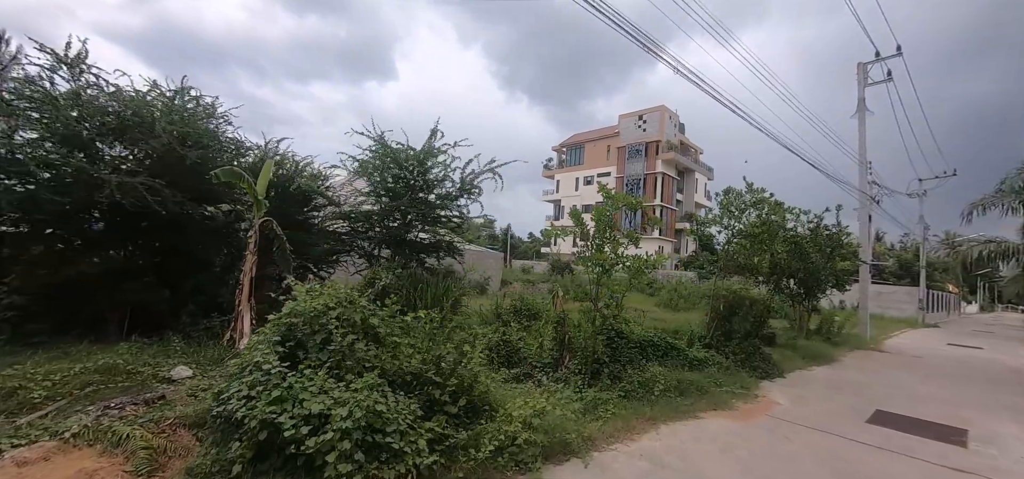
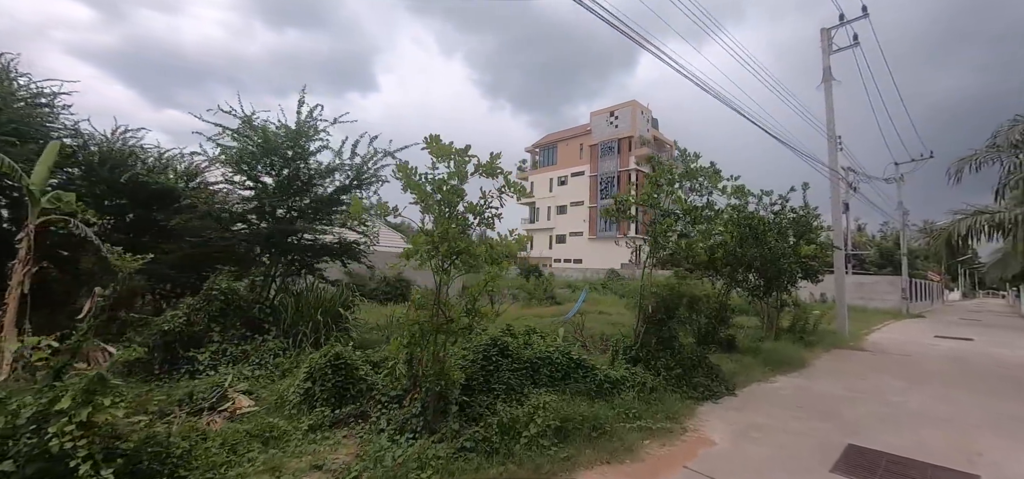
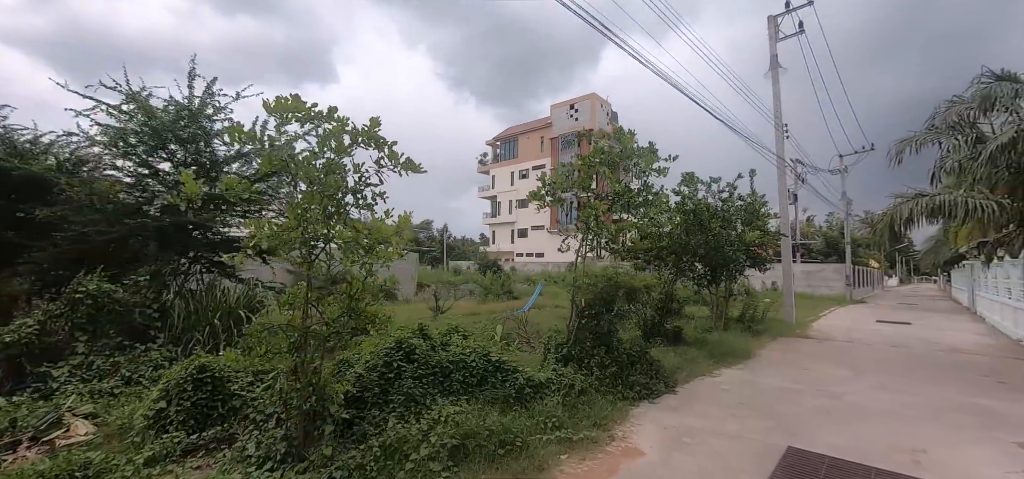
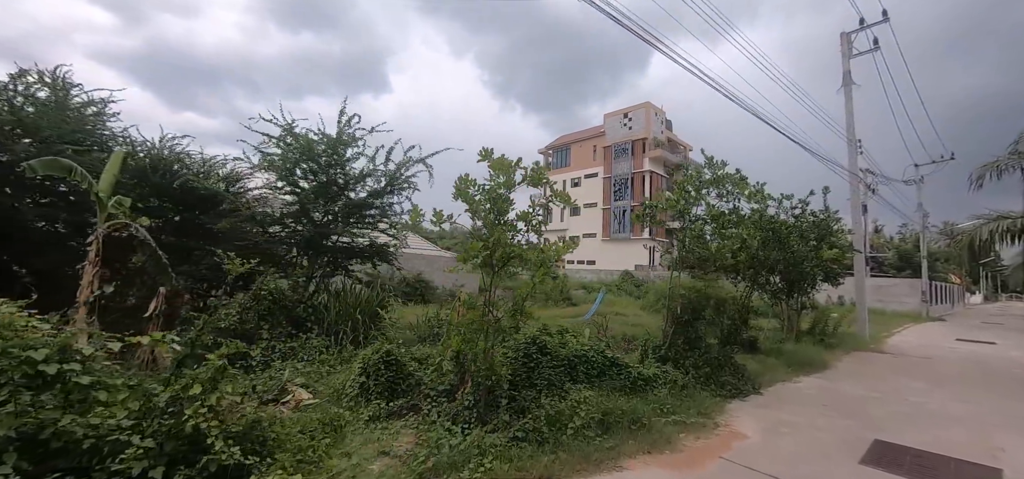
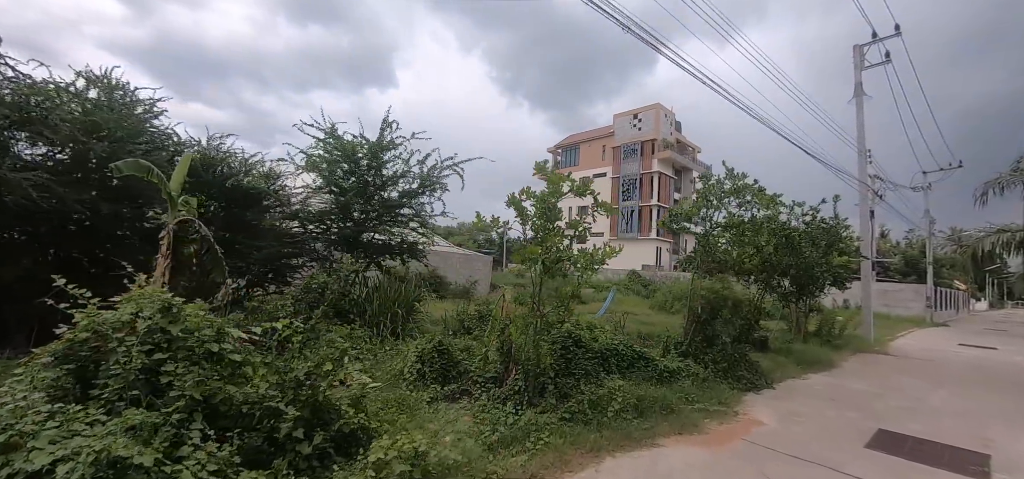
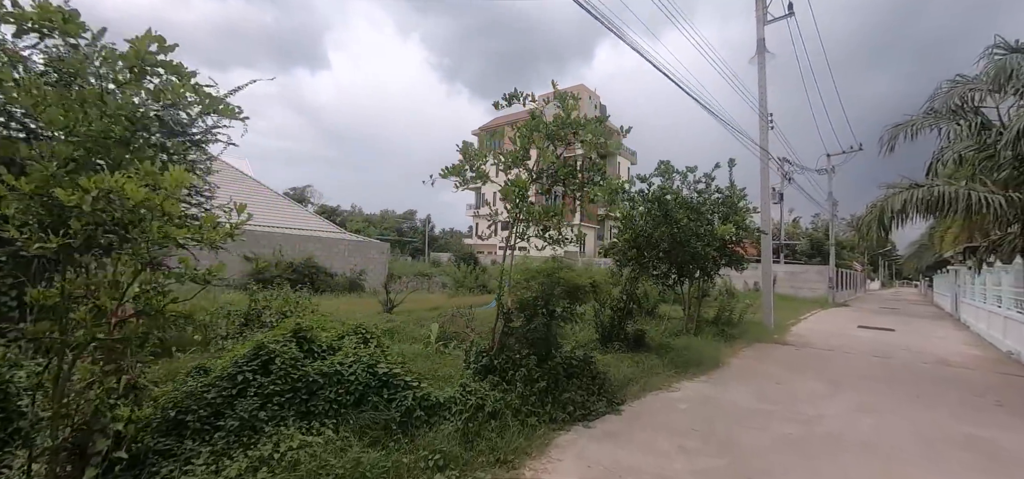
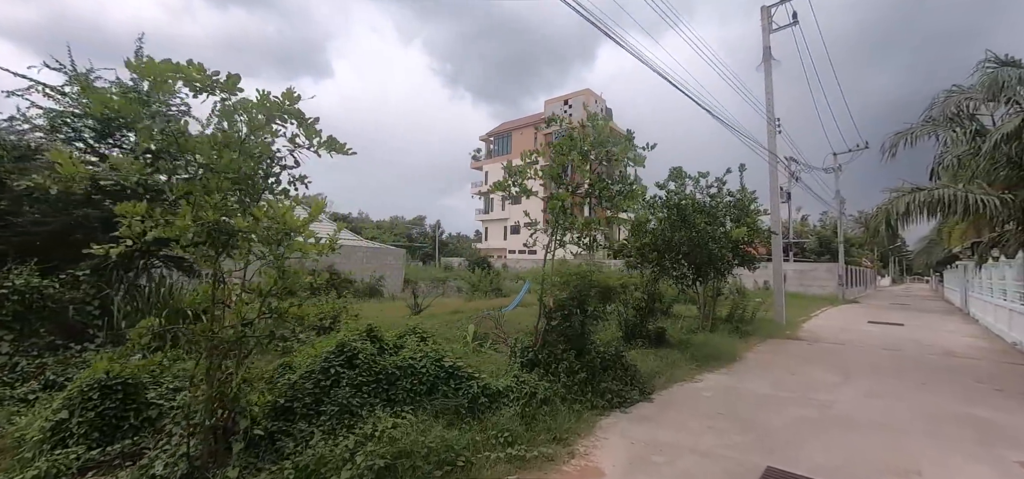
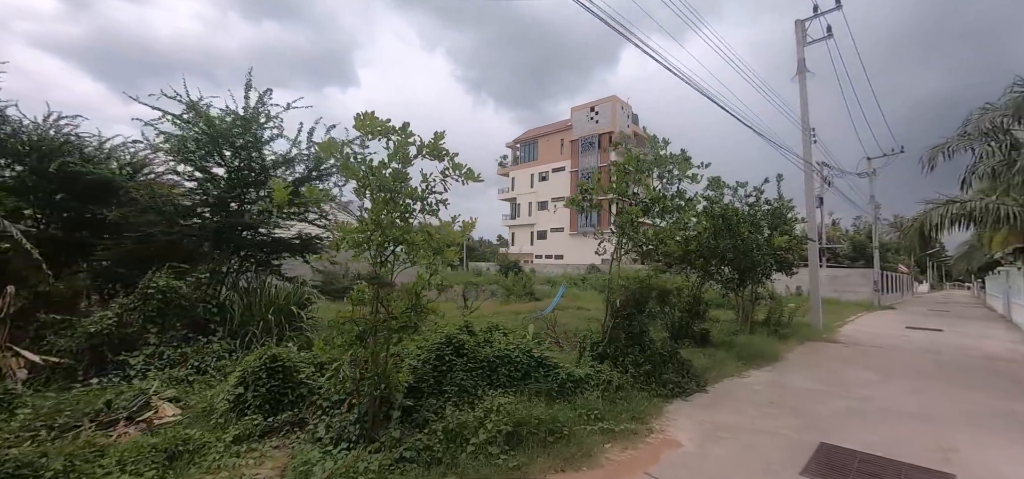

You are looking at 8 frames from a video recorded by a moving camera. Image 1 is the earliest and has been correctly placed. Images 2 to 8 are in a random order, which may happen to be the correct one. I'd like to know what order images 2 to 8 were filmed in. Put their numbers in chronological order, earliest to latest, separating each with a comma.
5, 4, 2, 8, 3, 7, 6
